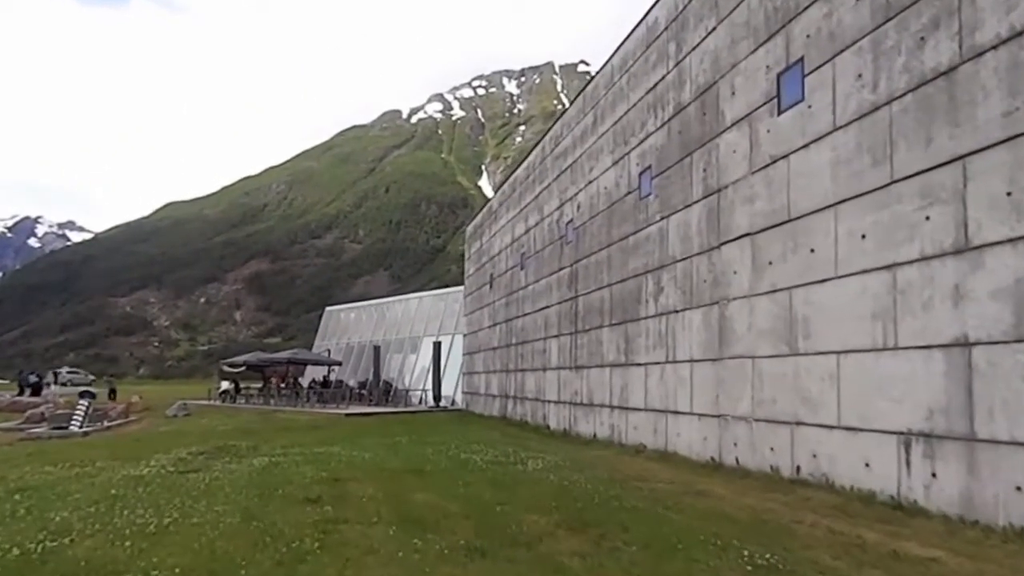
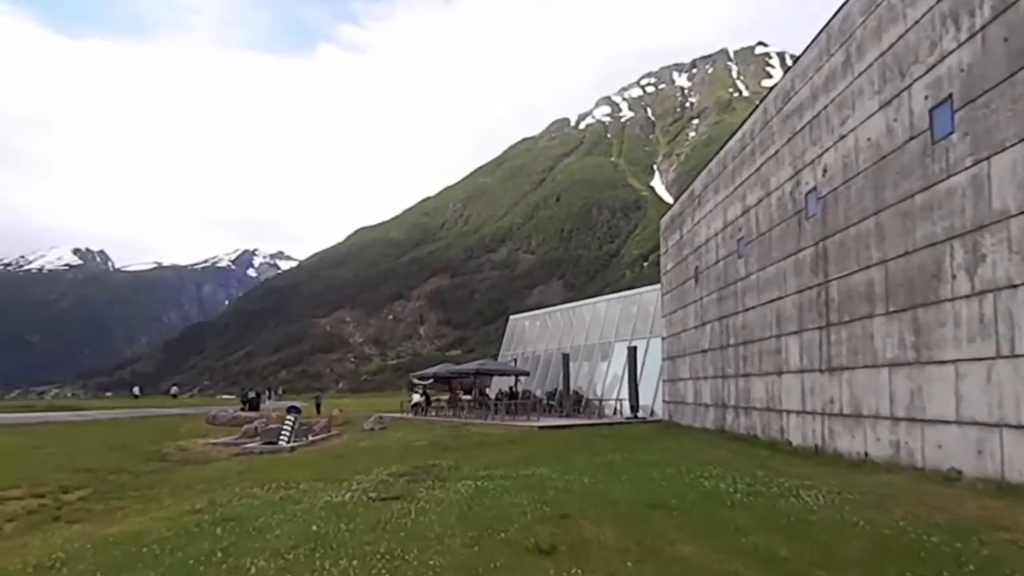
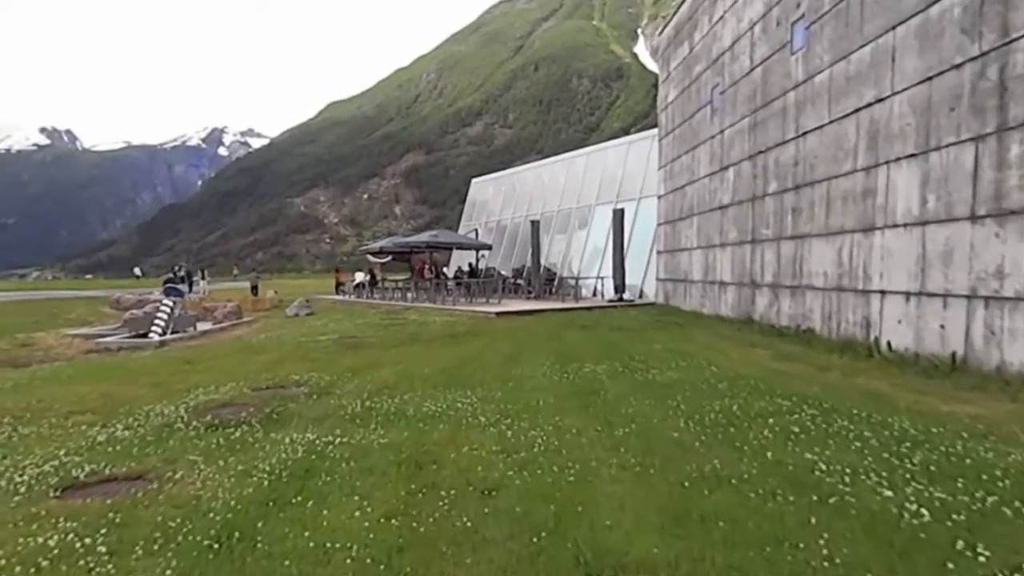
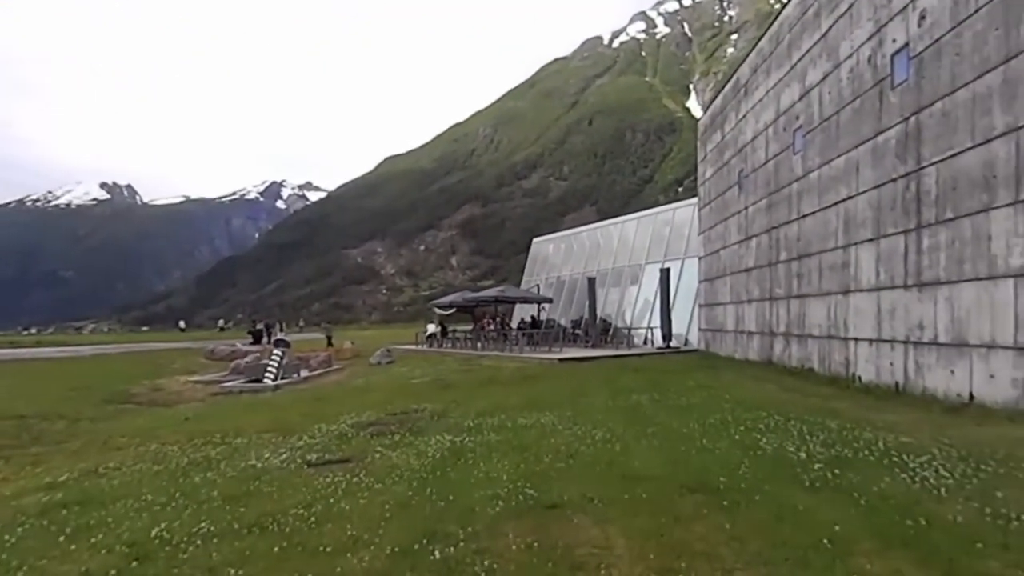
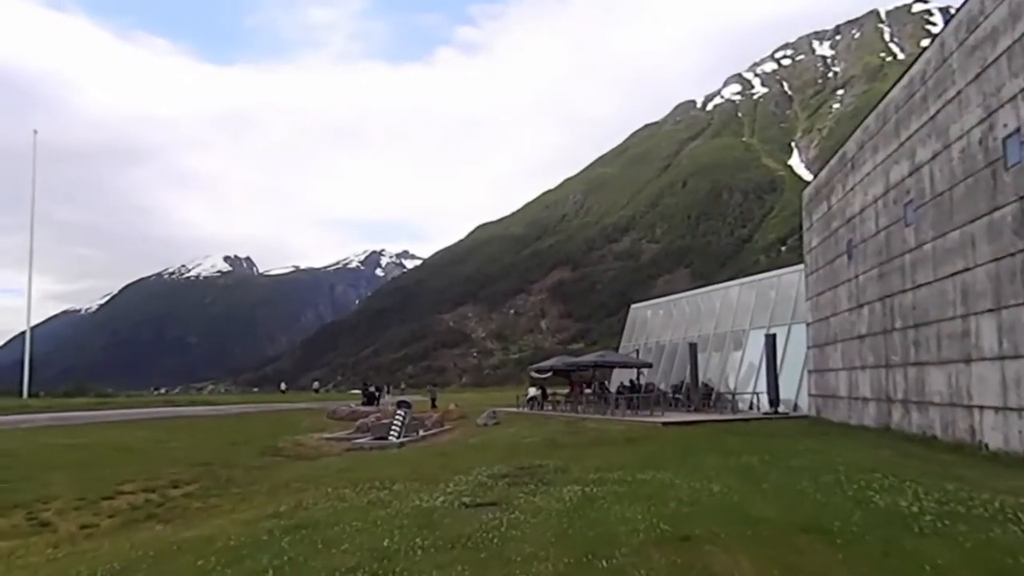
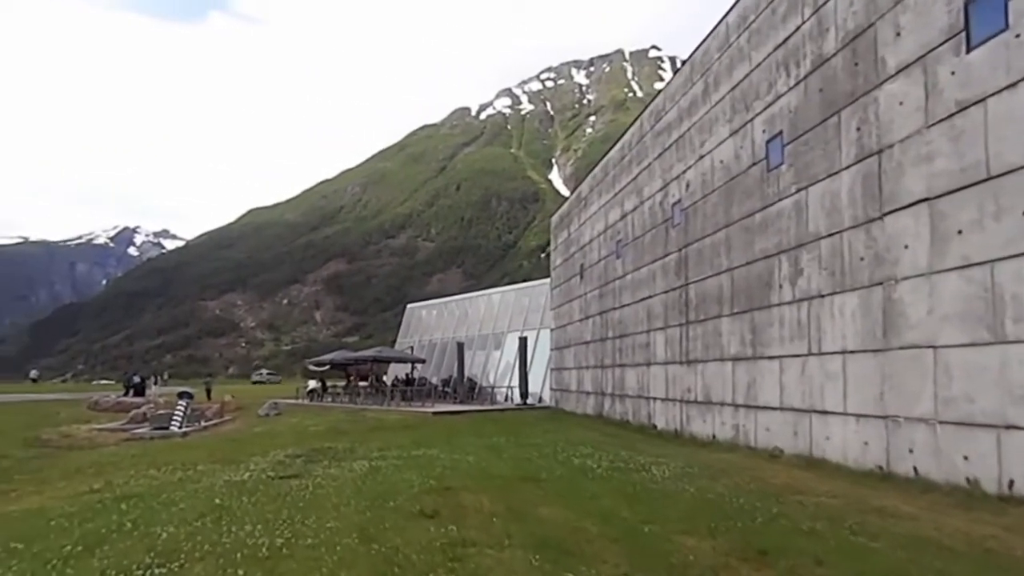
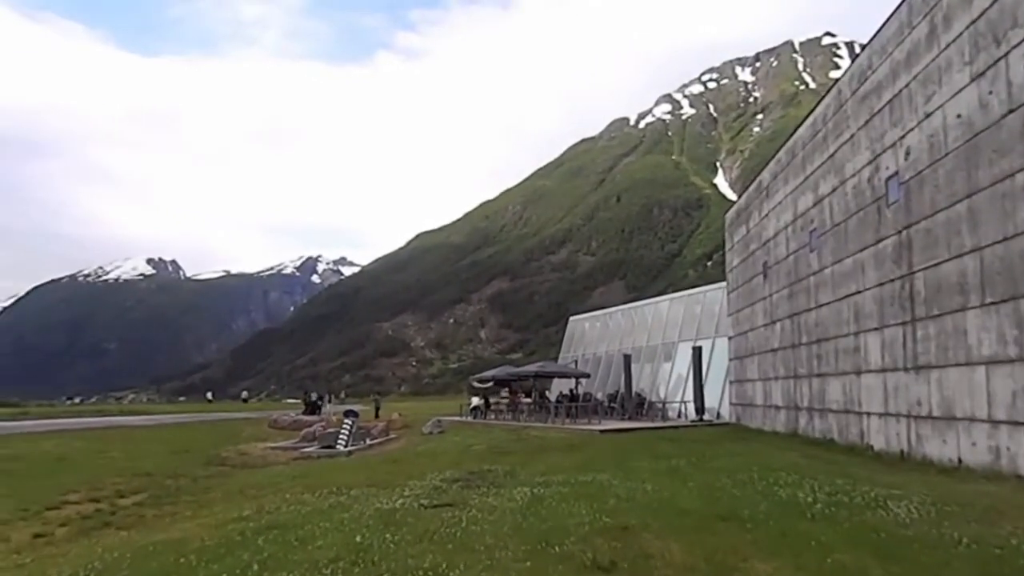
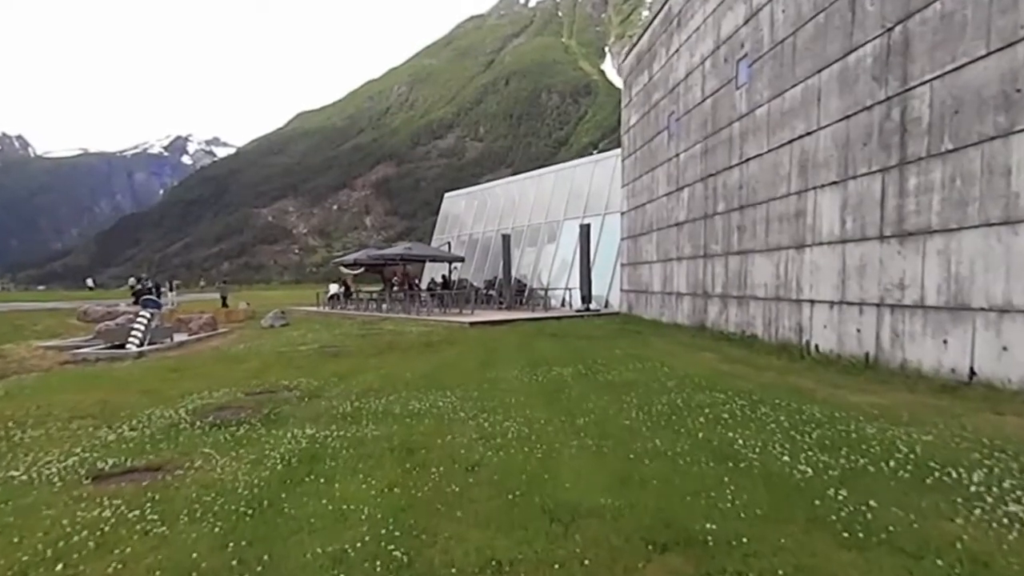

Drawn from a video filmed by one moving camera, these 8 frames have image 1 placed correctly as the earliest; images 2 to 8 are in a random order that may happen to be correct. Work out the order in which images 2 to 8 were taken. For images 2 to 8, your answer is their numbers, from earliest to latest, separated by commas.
6, 2, 7, 5, 4, 8, 3
